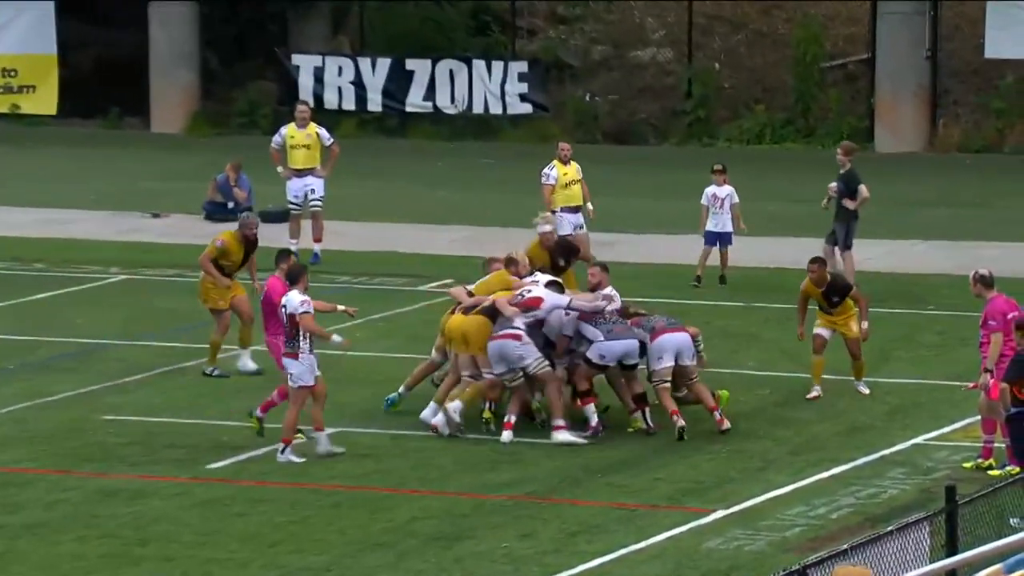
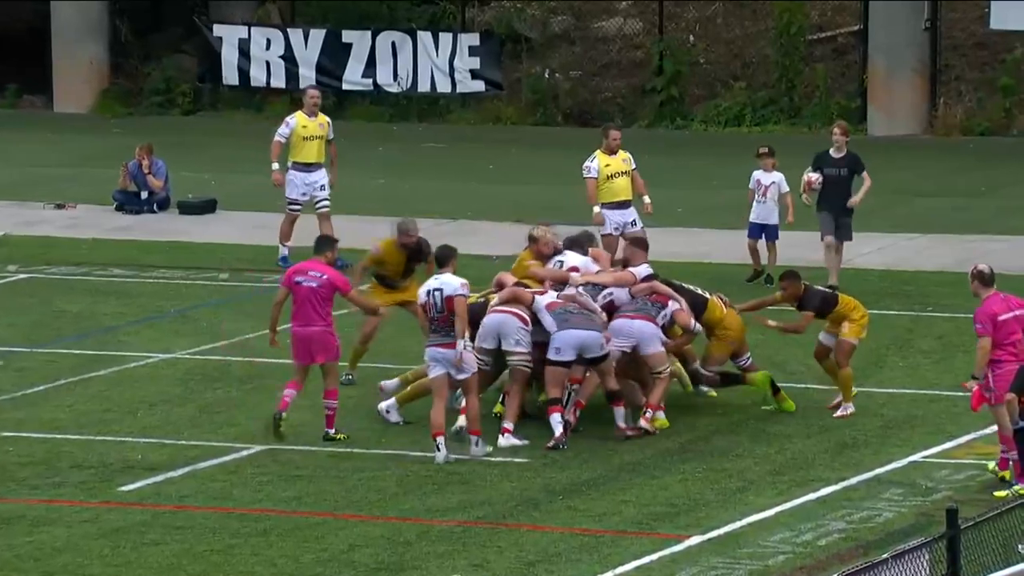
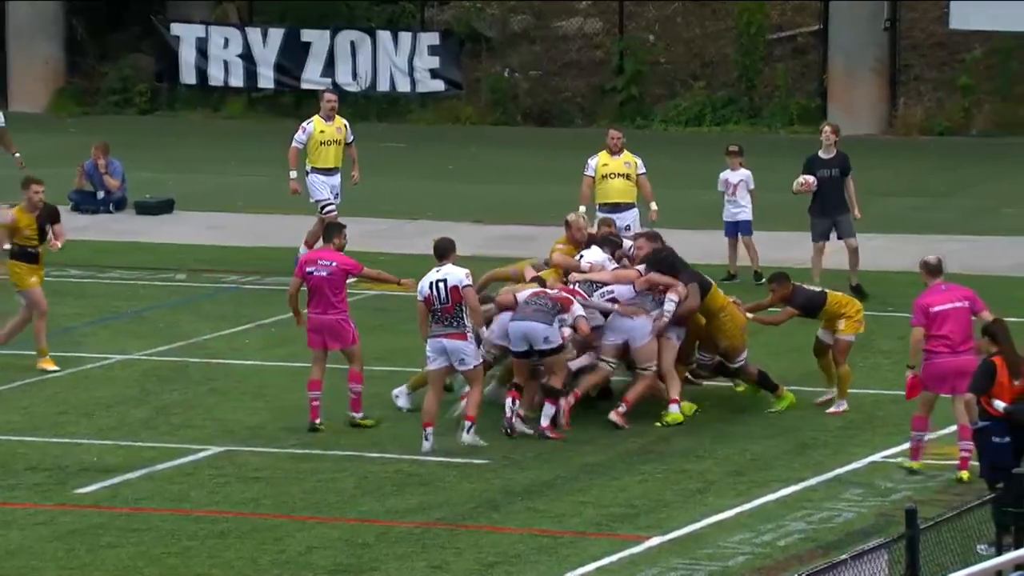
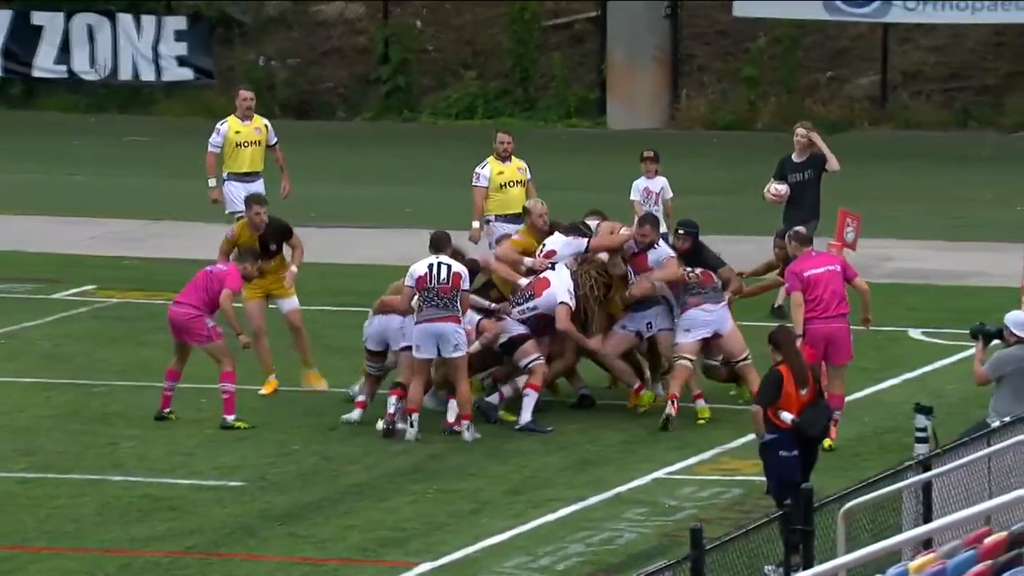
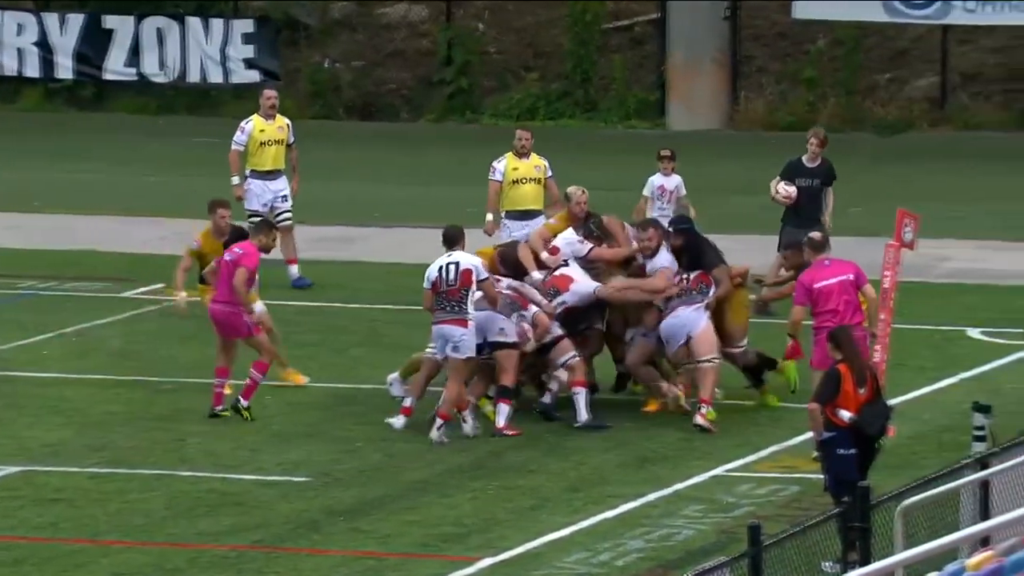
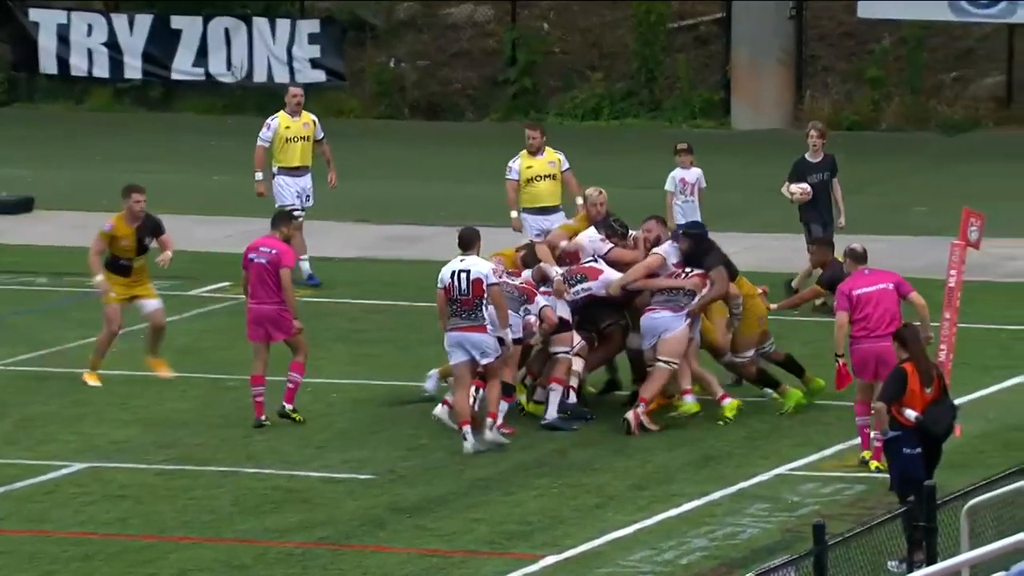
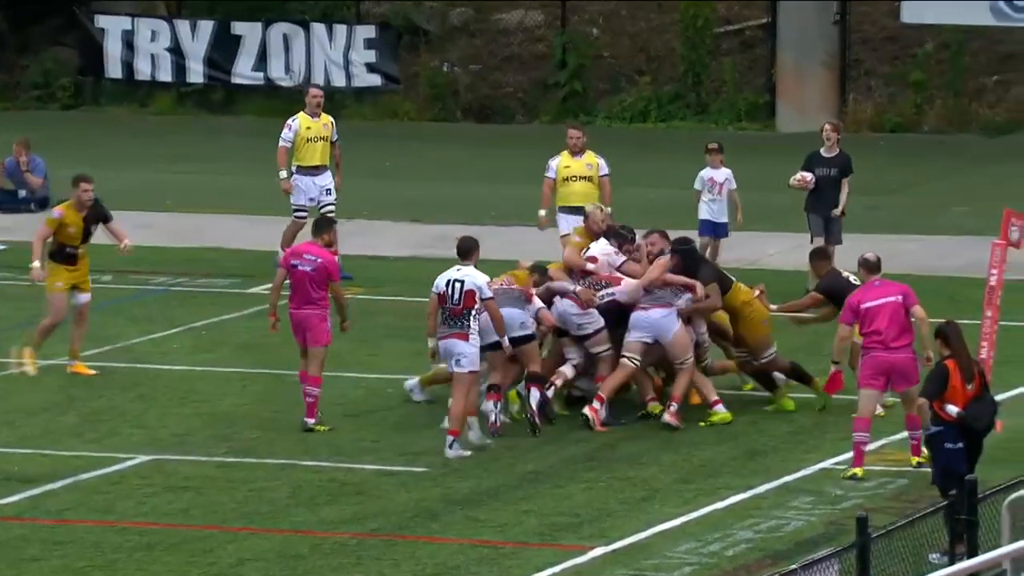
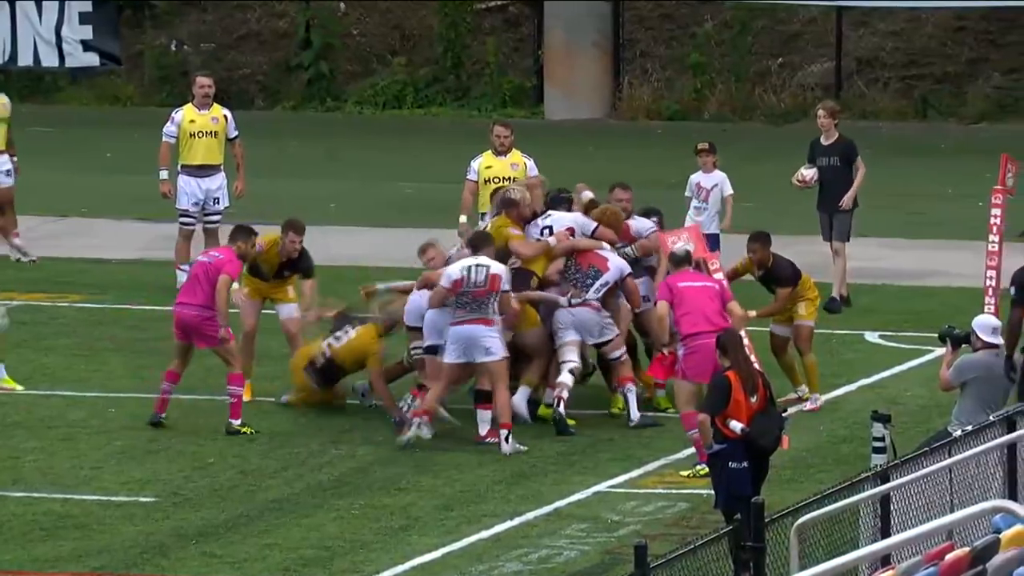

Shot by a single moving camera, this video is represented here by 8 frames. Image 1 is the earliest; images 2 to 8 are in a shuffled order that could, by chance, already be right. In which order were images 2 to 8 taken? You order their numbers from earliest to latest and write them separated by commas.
2, 3, 7, 6, 5, 4, 8
